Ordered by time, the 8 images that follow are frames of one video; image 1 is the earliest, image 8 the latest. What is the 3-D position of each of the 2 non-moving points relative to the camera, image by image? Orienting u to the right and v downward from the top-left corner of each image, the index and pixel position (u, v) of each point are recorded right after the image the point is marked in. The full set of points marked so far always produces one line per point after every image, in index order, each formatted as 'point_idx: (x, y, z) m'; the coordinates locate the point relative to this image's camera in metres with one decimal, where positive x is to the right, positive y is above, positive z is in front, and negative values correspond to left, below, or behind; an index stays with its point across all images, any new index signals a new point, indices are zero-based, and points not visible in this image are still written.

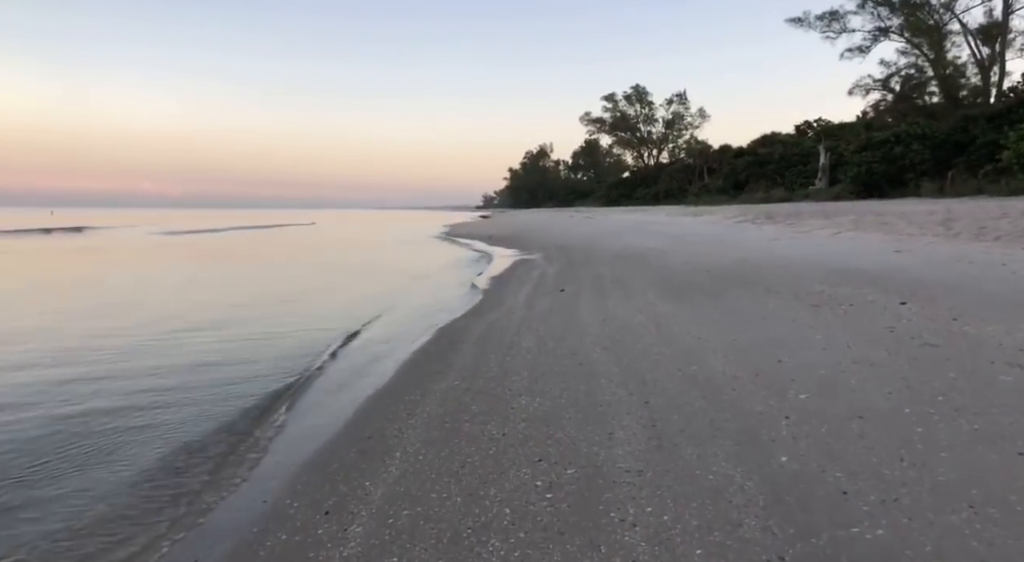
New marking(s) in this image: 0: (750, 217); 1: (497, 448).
0: (+8.3, +2.3, +18.8) m
1: (-0.1, -1.0, +3.1) m
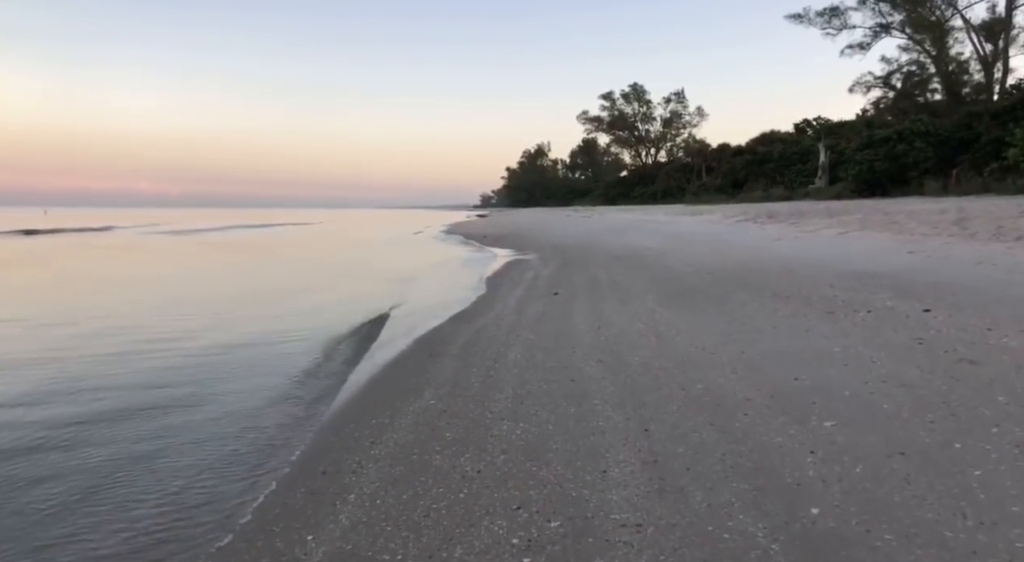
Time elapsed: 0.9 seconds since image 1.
0: (+8.2, +2.2, +18.4) m
1: (-0.2, -1.0, +2.6) m
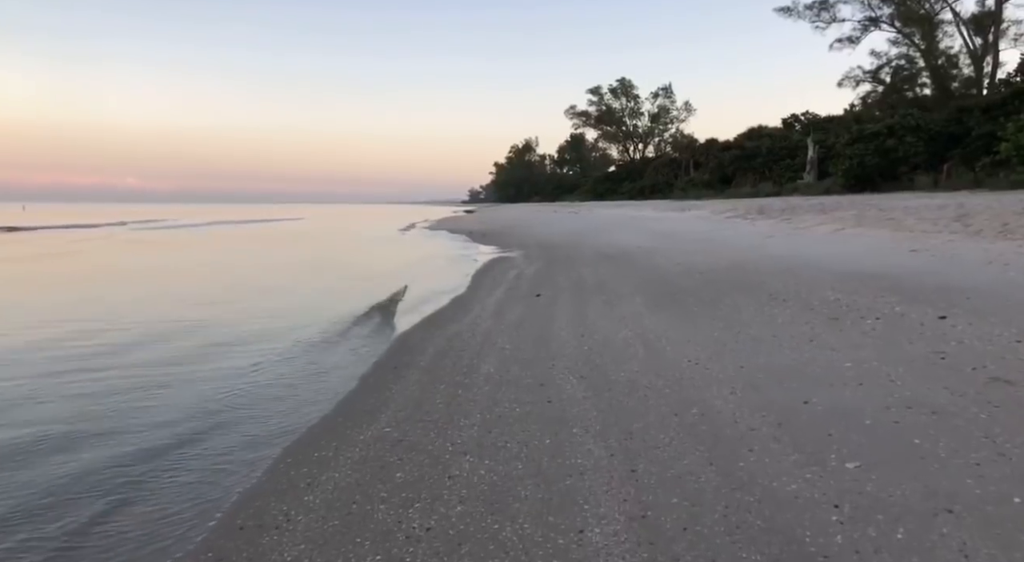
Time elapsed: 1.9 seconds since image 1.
0: (+7.6, +2.3, +18.0) m
1: (-0.4, -1.1, +2.1) m
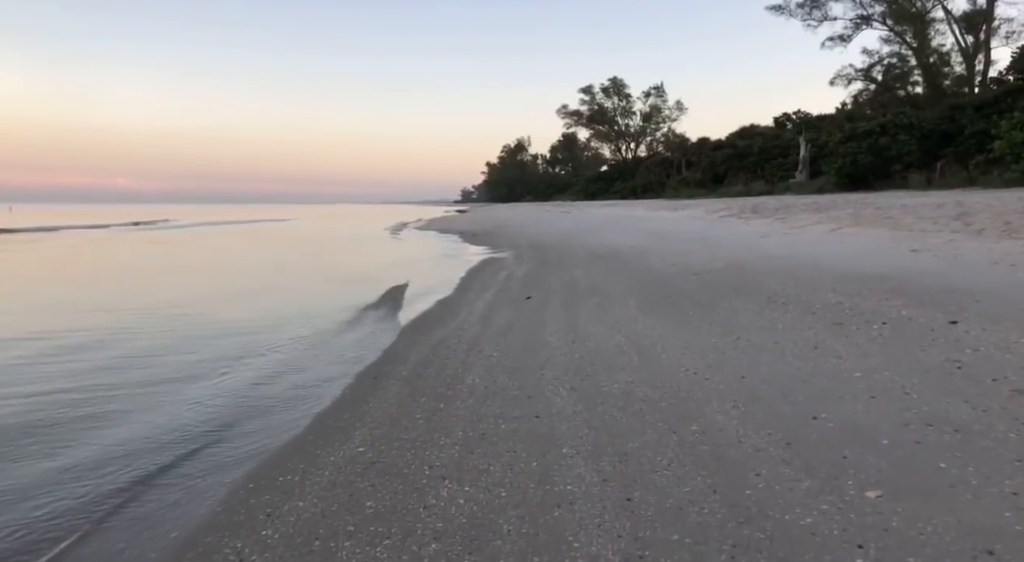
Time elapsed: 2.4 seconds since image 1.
0: (+7.4, +2.4, +17.8) m
1: (-0.5, -1.1, +1.8) m
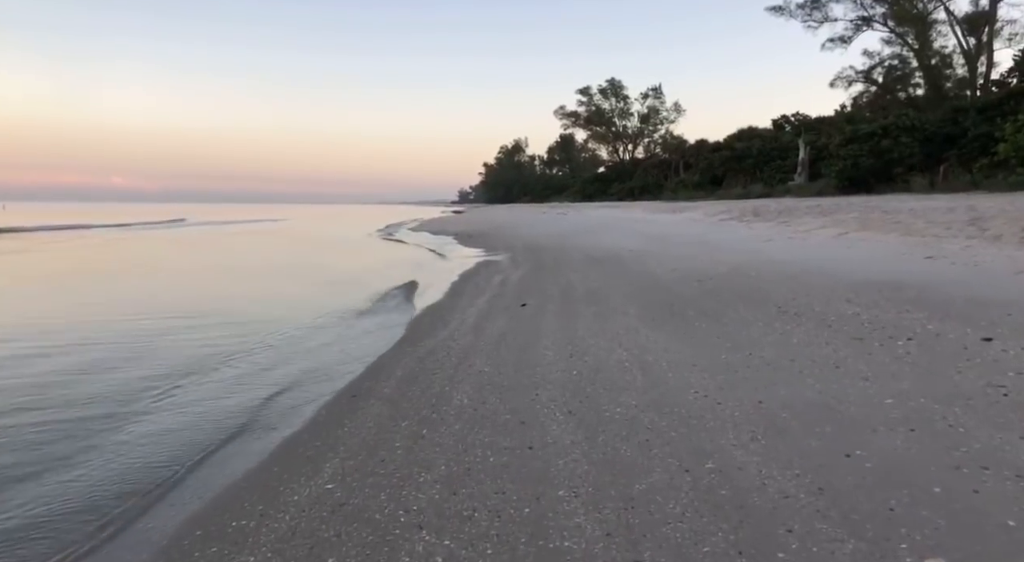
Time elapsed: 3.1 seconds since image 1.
0: (+7.2, +2.2, +17.5) m
1: (-0.5, -1.2, +1.4) m
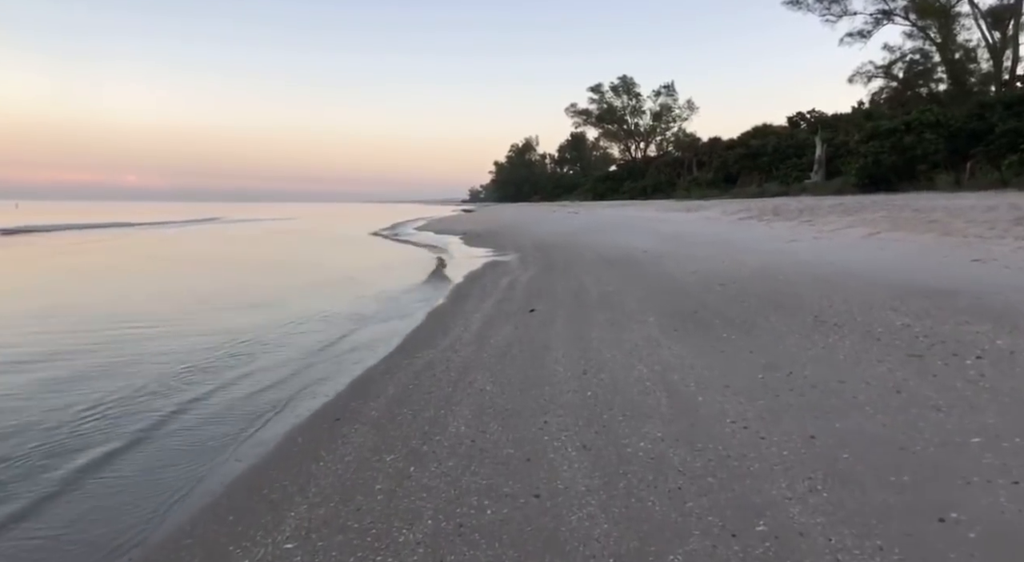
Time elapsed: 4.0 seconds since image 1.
0: (+7.5, +2.2, +16.8) m
1: (-0.5, -1.2, +0.9) m
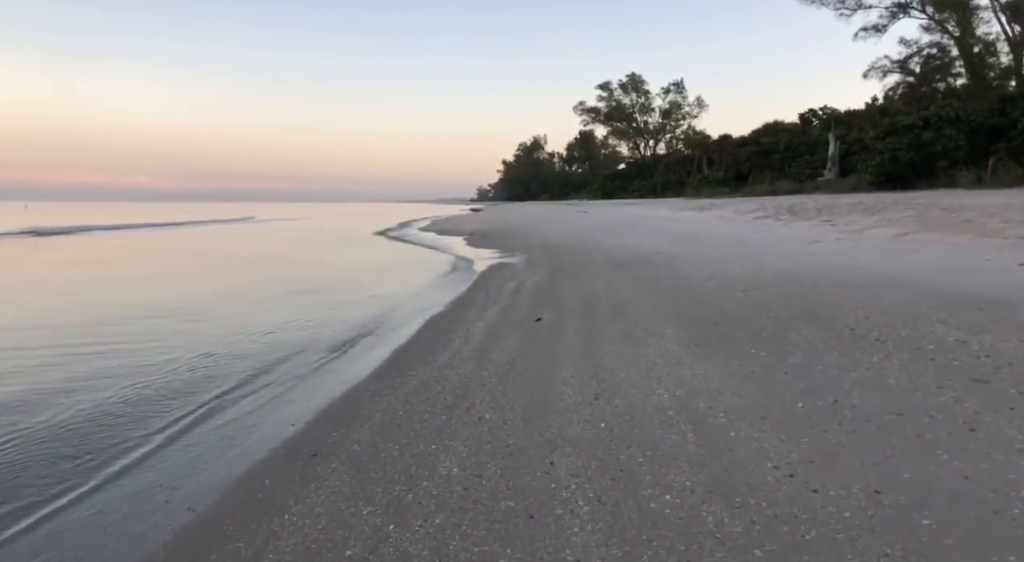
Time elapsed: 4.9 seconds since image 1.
0: (+7.7, +2.1, +16.3) m
1: (-0.6, -1.3, +0.5) m
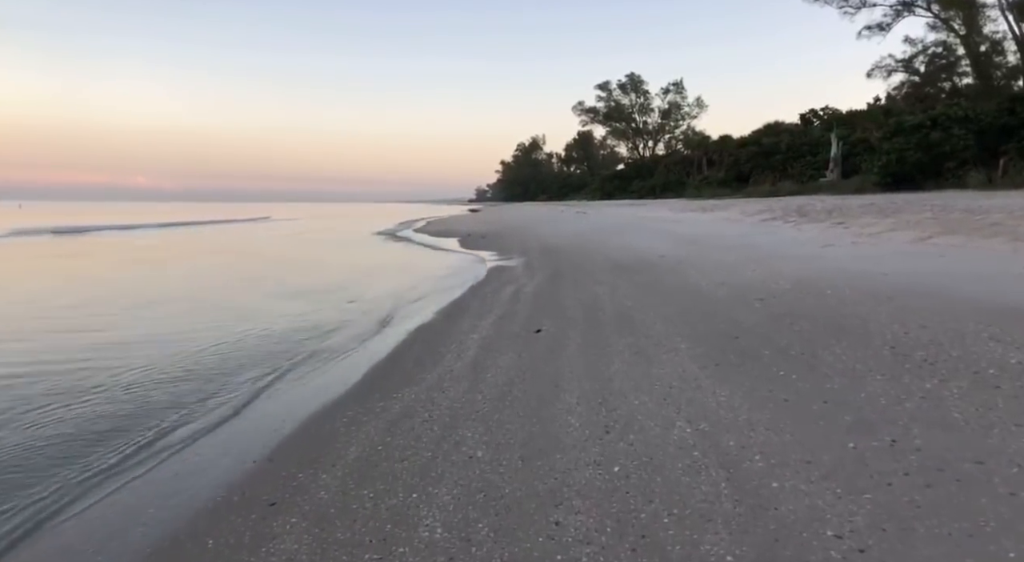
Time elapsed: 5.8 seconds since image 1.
0: (+7.7, +2.0, +15.8) m
1: (-0.6, -1.4, 0.0) m
